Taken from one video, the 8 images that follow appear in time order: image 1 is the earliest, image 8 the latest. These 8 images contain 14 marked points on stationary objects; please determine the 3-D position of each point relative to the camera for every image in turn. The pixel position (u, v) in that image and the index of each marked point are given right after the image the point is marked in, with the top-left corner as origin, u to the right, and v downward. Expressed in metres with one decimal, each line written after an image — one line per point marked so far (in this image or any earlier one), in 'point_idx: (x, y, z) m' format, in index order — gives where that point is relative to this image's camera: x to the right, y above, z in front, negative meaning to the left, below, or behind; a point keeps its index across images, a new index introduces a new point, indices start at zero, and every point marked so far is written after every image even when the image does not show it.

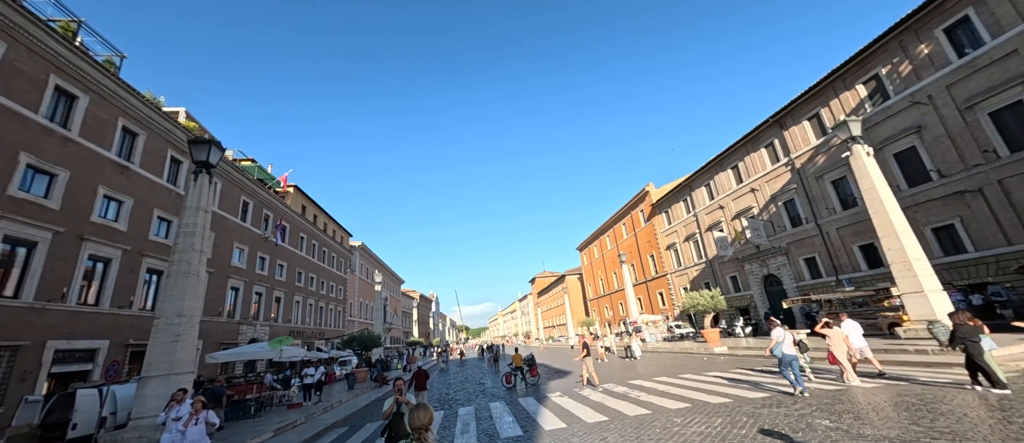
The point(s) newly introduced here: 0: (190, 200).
0: (-8.5, +0.6, +10.3) m
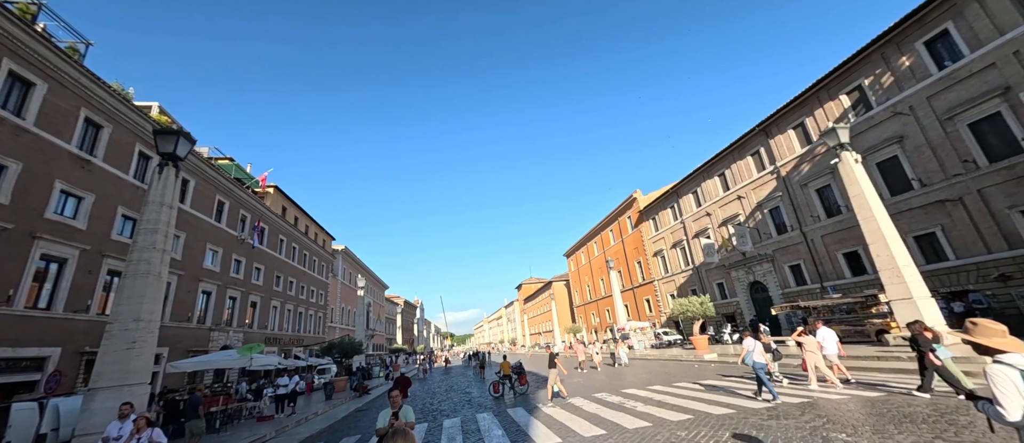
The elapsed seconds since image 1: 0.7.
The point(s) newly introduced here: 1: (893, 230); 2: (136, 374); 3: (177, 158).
0: (-8.7, +0.6, +9.5) m
1: (+12.8, -0.2, +13.0) m
2: (-8.0, -3.3, +8.4) m
3: (-8.4, +1.6, +9.9) m
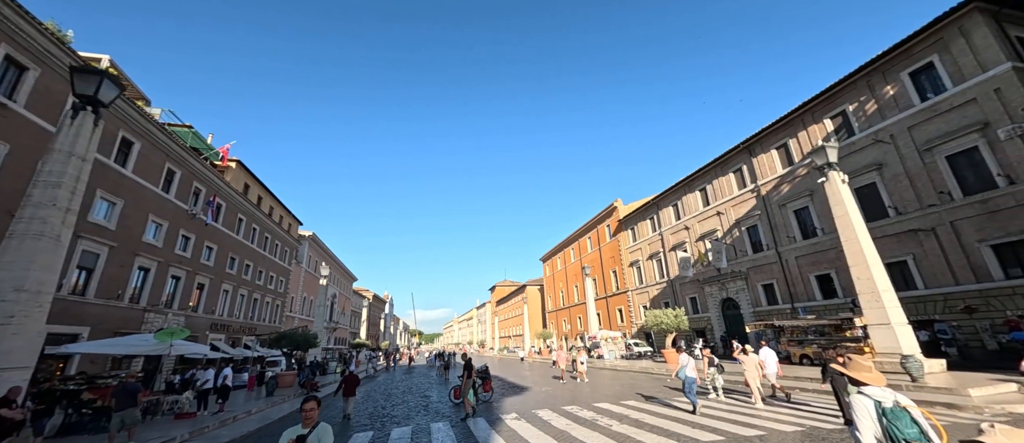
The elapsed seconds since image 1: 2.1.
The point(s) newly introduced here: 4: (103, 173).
0: (-9.1, +1.6, +7.9) m
1: (+12.0, -1.0, +12.6) m
2: (-8.6, -2.3, +6.8) m
3: (-8.8, +2.5, +8.4) m
4: (-19.1, +2.3, +18.4) m
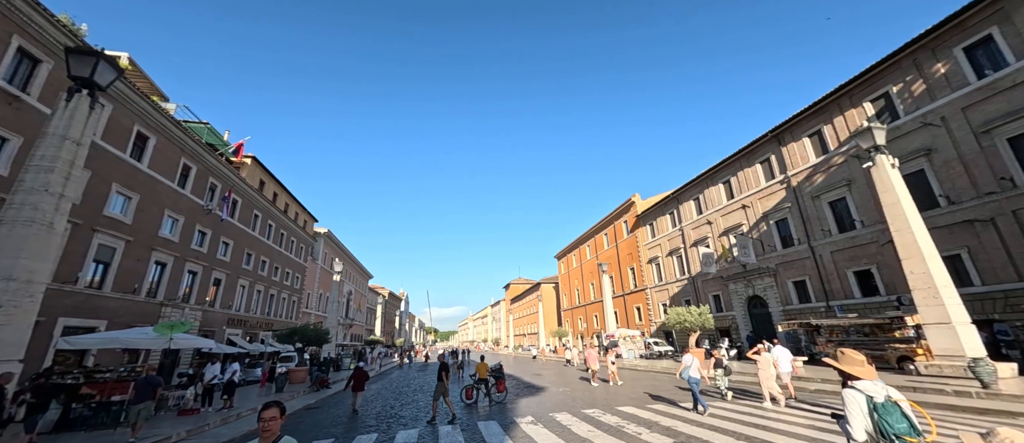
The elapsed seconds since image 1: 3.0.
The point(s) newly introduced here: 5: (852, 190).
0: (-8.8, +1.9, +7.5) m
1: (+12.4, -0.7, +11.5) m
2: (-8.4, -2.1, +6.5) m
3: (-8.5, +2.8, +8.0) m
4: (-18.4, +2.5, +18.4) m
5: (+16.4, +1.5, +19.0) m
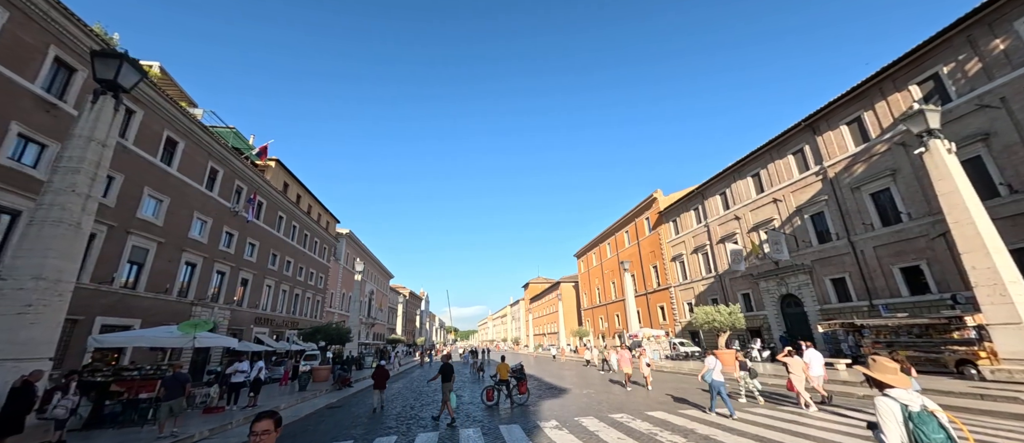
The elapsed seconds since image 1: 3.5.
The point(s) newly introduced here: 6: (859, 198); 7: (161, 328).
0: (-8.4, +1.9, +7.7) m
1: (+13.0, -0.4, +10.6) m
2: (-8.0, -2.1, +6.6) m
3: (-8.1, +2.8, +8.1) m
4: (-17.5, +2.4, +19.0) m
5: (+17.3, +1.8, +17.8) m
6: (+17.0, +1.2, +19.3) m
7: (-11.3, -3.4, +12.7) m
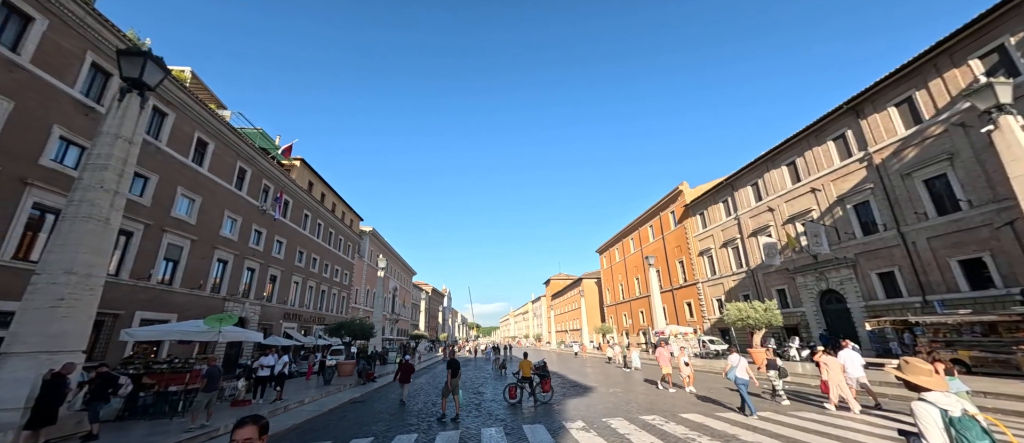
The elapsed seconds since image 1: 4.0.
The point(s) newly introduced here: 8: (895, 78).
0: (-8.0, +1.9, +7.8) m
1: (+13.6, -0.1, +9.5) m
2: (-7.6, -2.0, +6.7) m
3: (-7.7, +2.9, +8.2) m
4: (-16.4, +2.5, +19.6) m
5: (+18.2, +2.3, +16.5) m
6: (+18.1, +1.6, +18.0) m
7: (-10.6, -3.3, +13.0) m
8: (+18.2, +6.7, +18.9) m
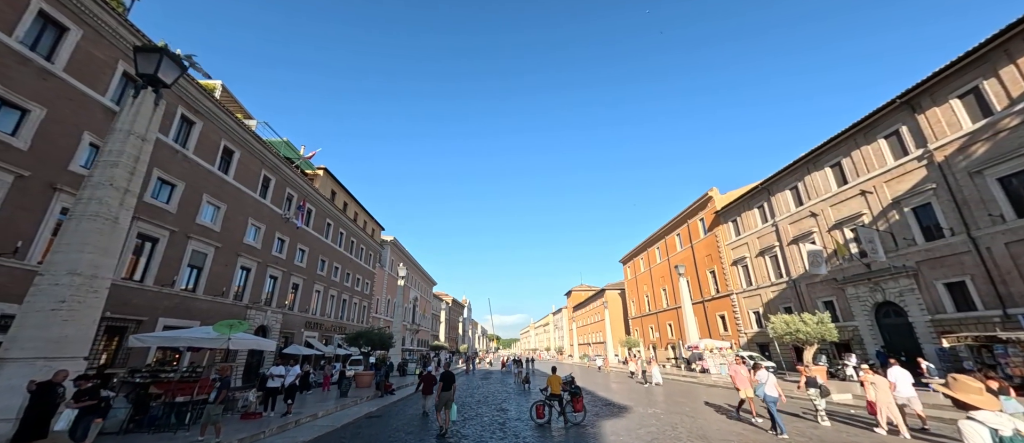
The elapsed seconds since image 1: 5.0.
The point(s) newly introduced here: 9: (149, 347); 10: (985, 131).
0: (-7.5, +1.9, +7.5) m
1: (+14.1, -0.1, +8.1) m
2: (-7.2, -2.0, +6.3) m
3: (-7.1, +2.9, +8.0) m
4: (-15.3, +2.2, +19.8) m
5: (+19.2, +2.1, +14.9) m
6: (+19.1, +1.4, +16.4) m
7: (-9.8, -3.5, +12.7) m
8: (+19.3, +6.5, +17.4) m
9: (-10.5, -3.6, +11.5) m
10: (+19.1, +3.5, +16.4) m
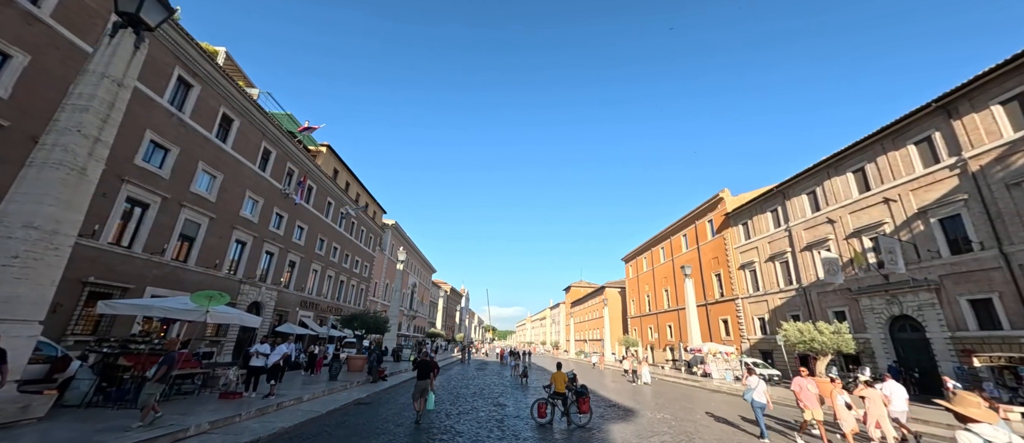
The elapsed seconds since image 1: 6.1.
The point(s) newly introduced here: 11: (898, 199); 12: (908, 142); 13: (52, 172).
0: (-7.2, +2.7, +6.7) m
1: (+14.3, -0.6, +7.2) m
2: (-7.1, -1.2, +5.6) m
3: (-6.7, +3.6, +7.2) m
4: (-14.9, +3.7, +19.0) m
5: (+19.5, +1.5, +14.0) m
6: (+19.4, +0.8, +15.5) m
7: (-9.7, -2.4, +12.1) m
8: (+19.9, +5.9, +16.4) m
9: (-10.5, -2.6, +10.8) m
10: (+19.5, +2.9, +15.4) m
11: (+18.9, +1.0, +19.5) m
12: (+19.4, +3.8, +19.6) m
13: (-7.1, +0.8, +6.1) m
